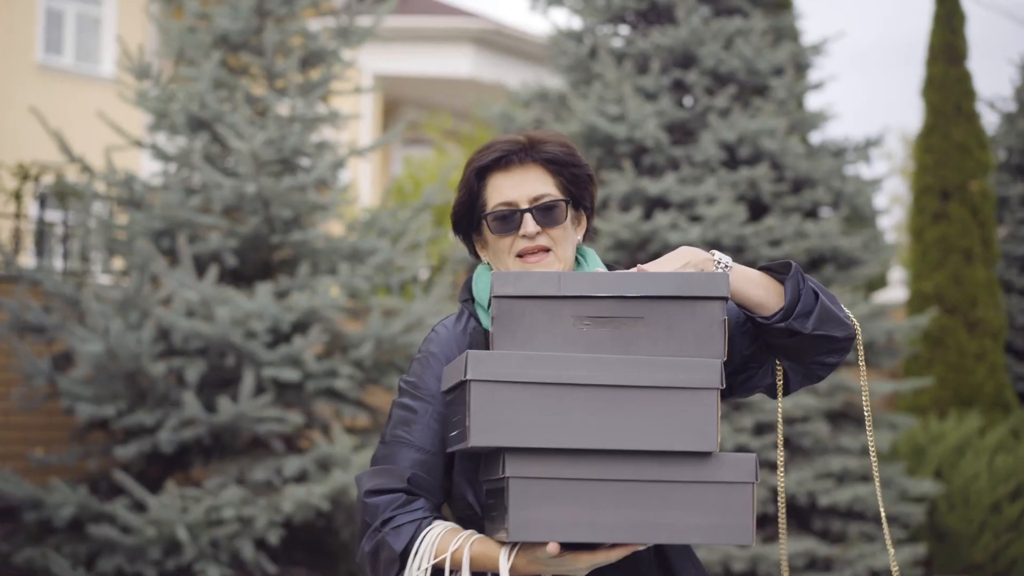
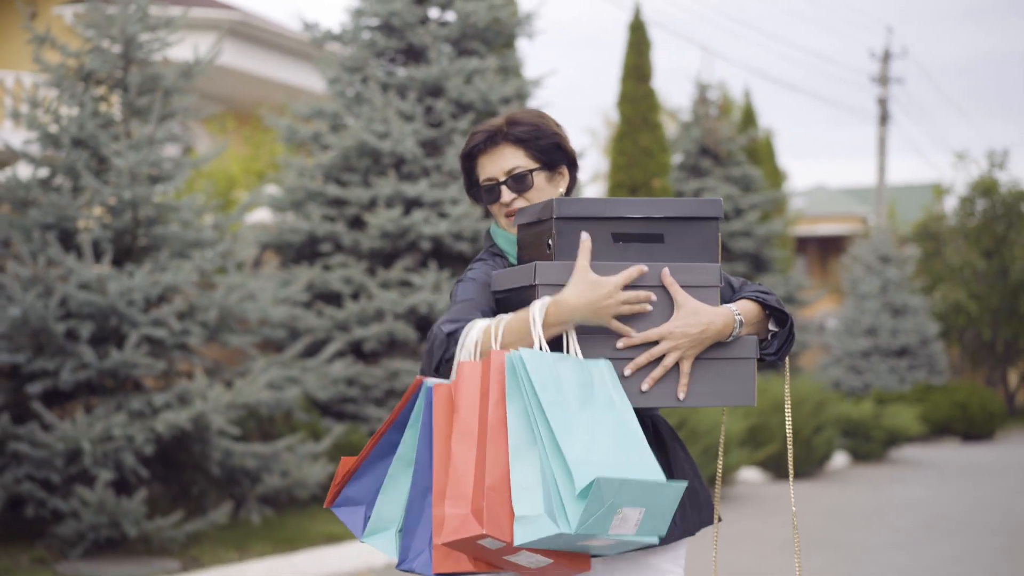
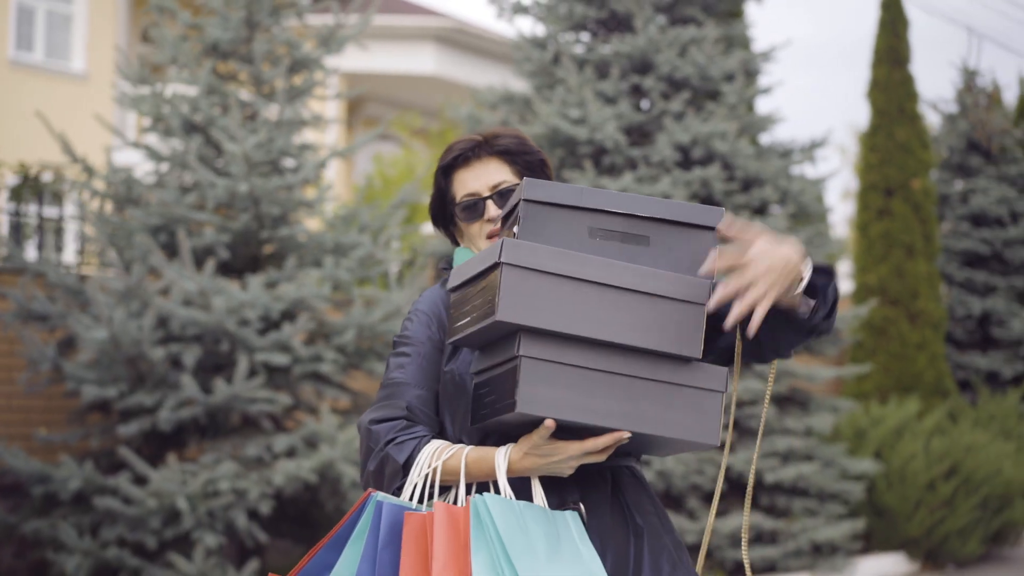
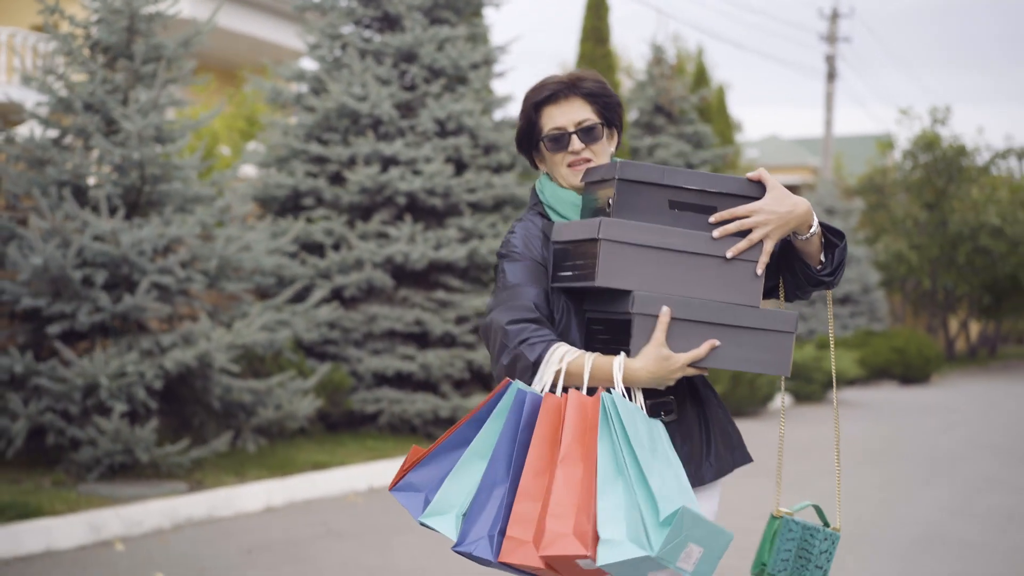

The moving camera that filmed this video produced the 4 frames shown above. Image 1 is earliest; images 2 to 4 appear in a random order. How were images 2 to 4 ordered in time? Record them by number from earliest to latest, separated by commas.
3, 2, 4
